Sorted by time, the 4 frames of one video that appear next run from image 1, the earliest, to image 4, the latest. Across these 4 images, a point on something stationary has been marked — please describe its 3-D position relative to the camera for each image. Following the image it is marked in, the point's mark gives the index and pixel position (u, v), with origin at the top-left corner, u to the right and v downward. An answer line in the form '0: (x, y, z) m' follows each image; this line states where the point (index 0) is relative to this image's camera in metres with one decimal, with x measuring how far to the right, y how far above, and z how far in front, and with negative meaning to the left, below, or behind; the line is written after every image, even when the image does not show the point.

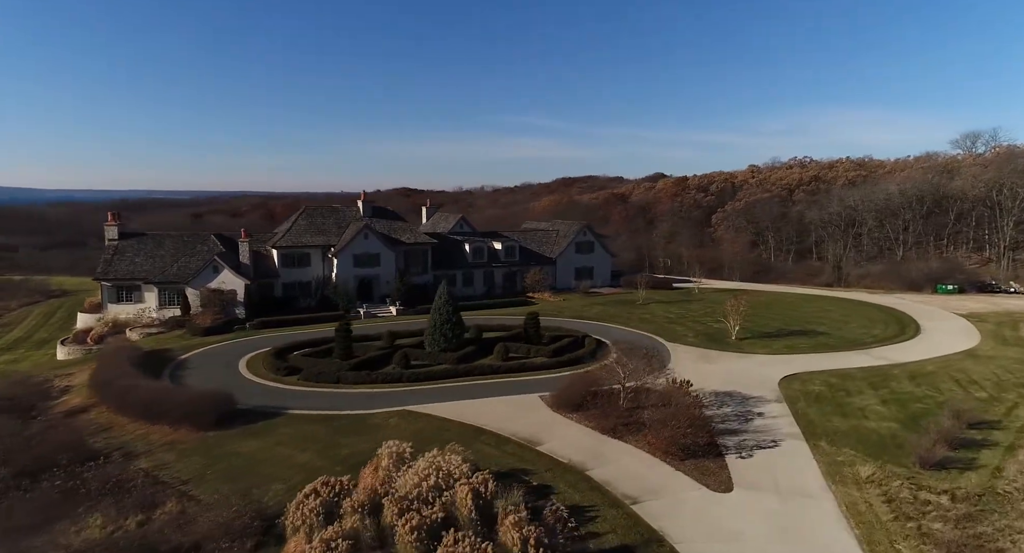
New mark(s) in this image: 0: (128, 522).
0: (-11.5, -7.4, +19.2) m
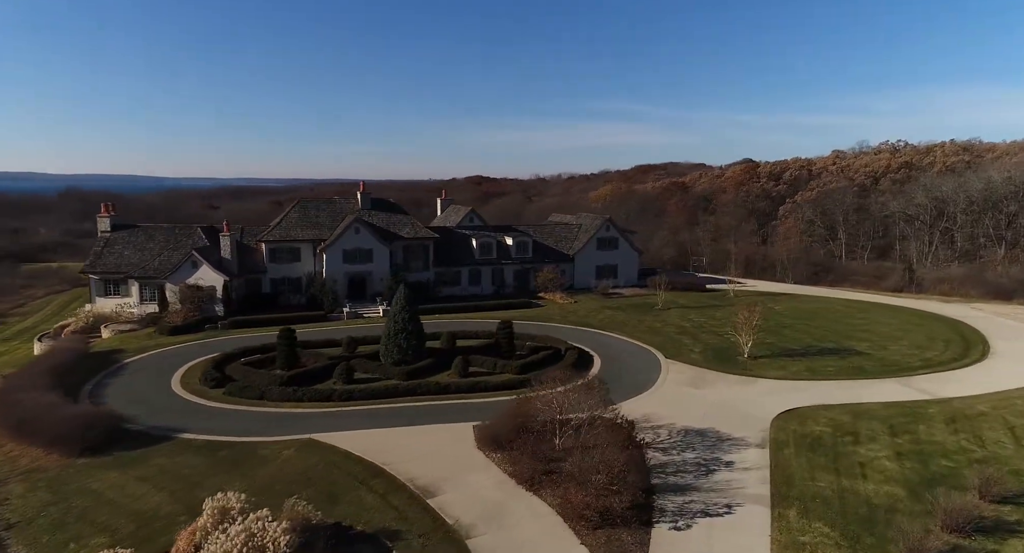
0: (-15.7, -7.7, +16.8) m
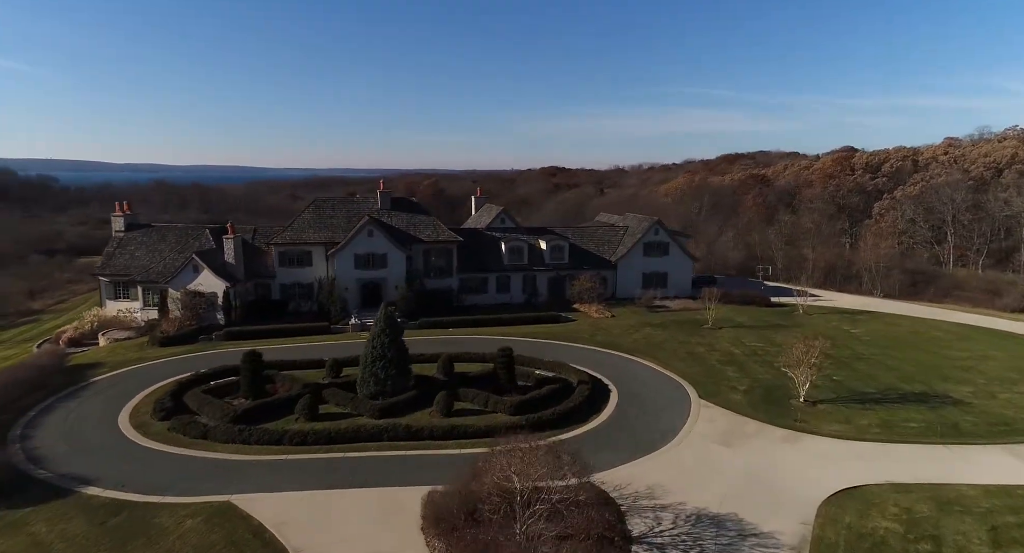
0: (-18.0, -8.6, +13.8) m
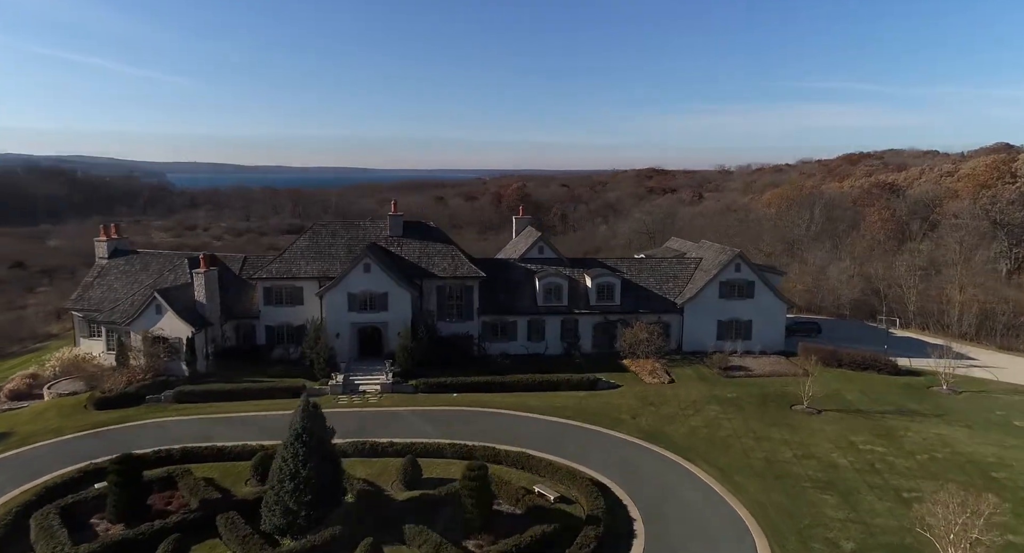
0: (-21.3, -10.9, +7.3) m
